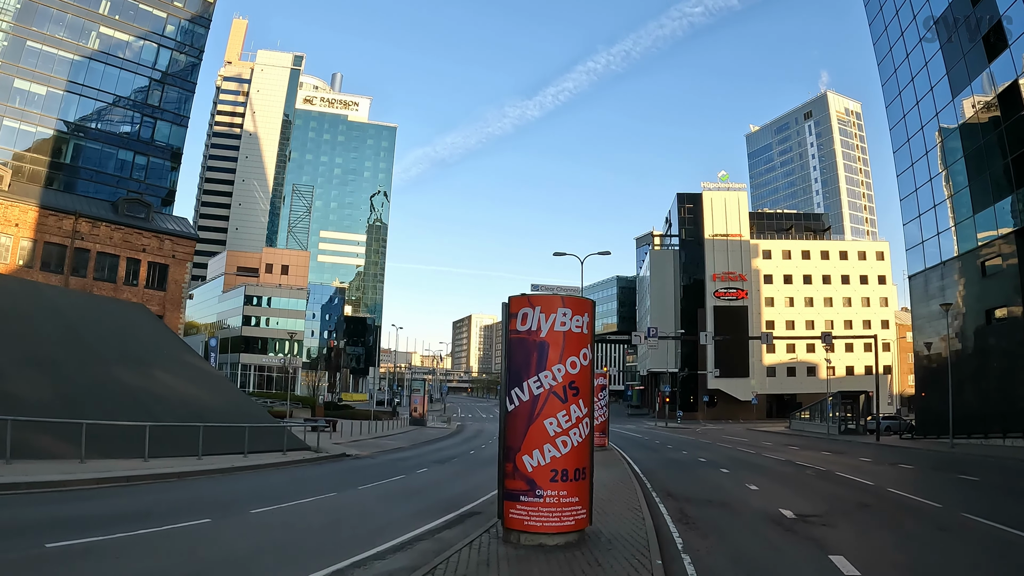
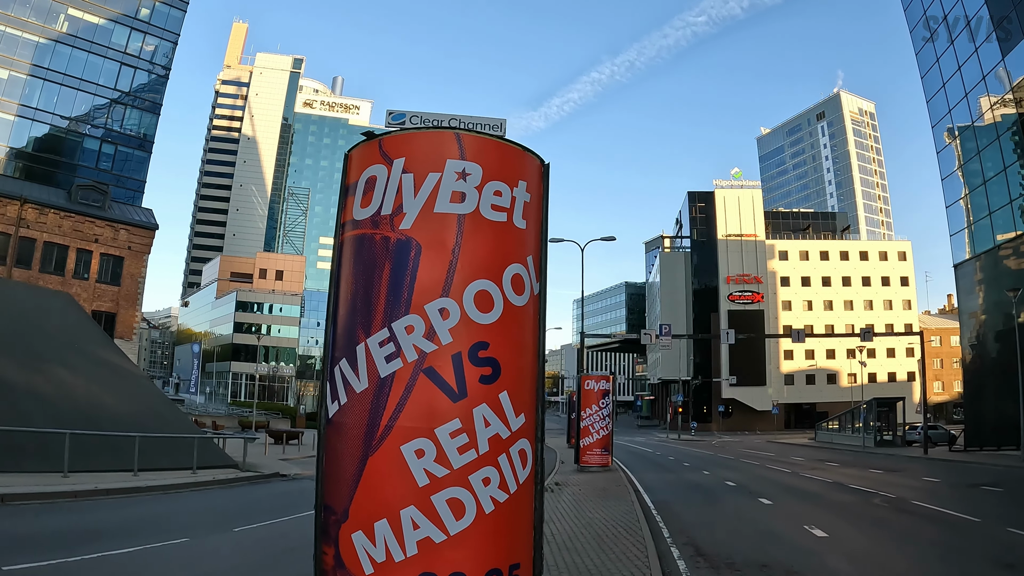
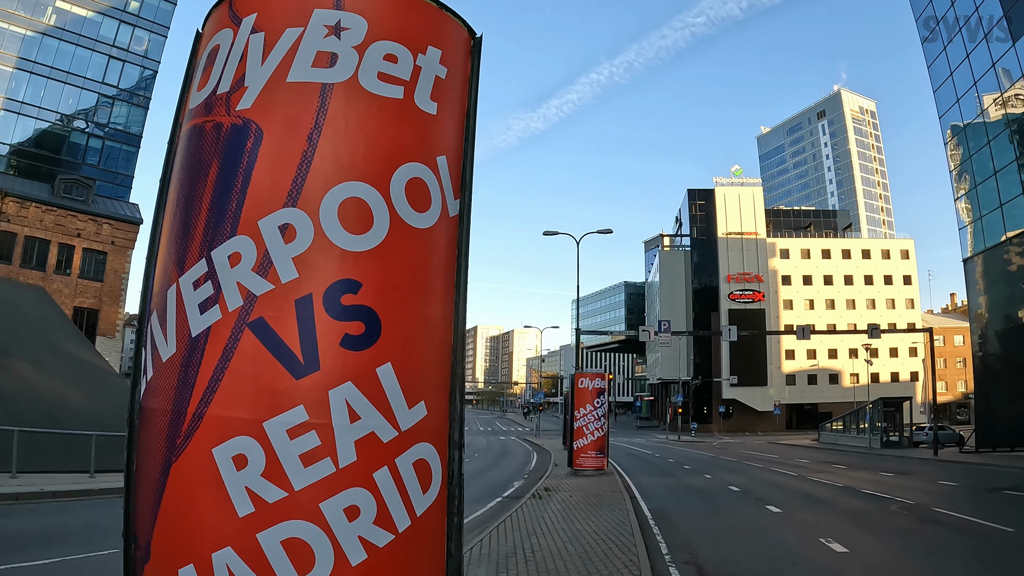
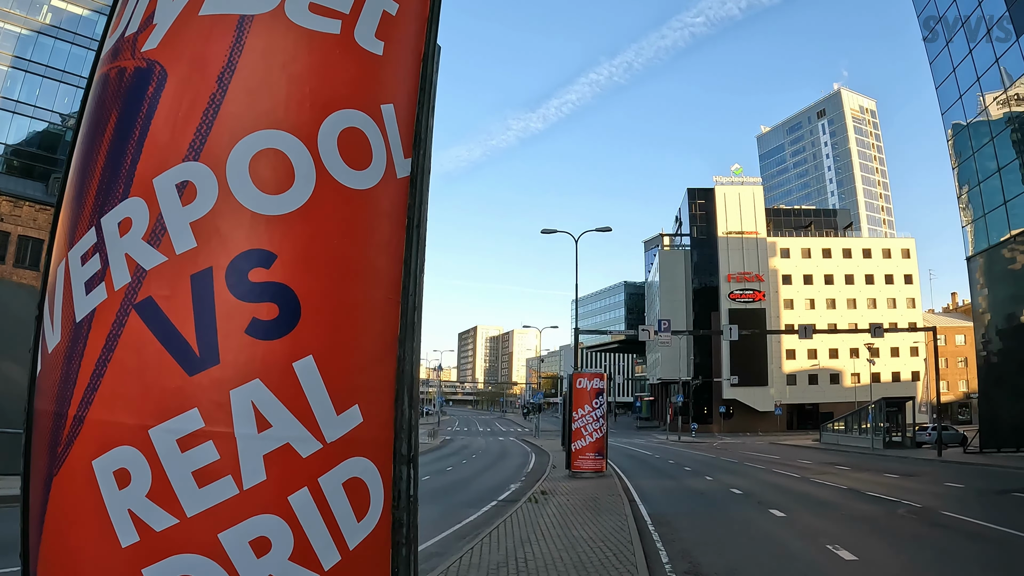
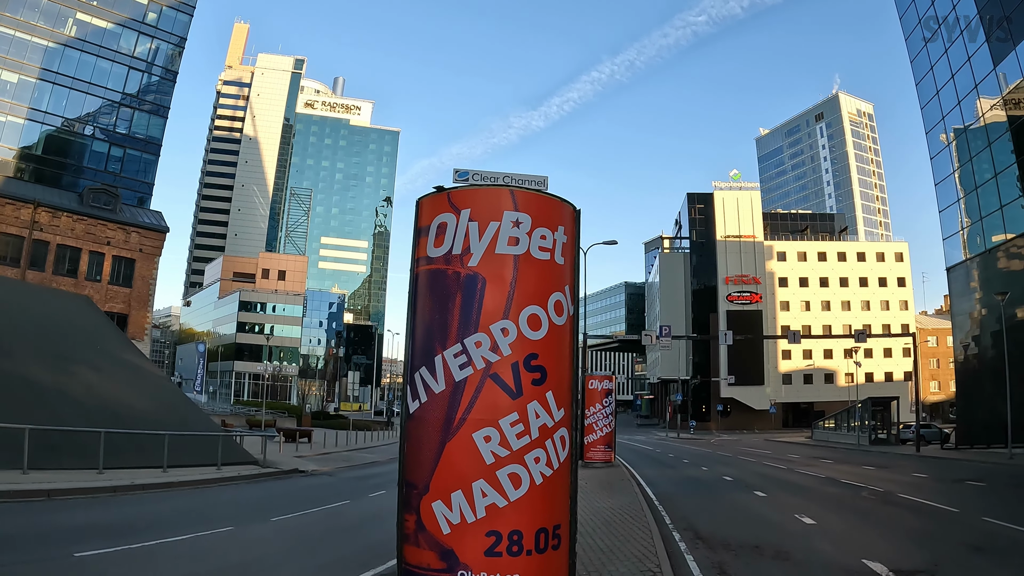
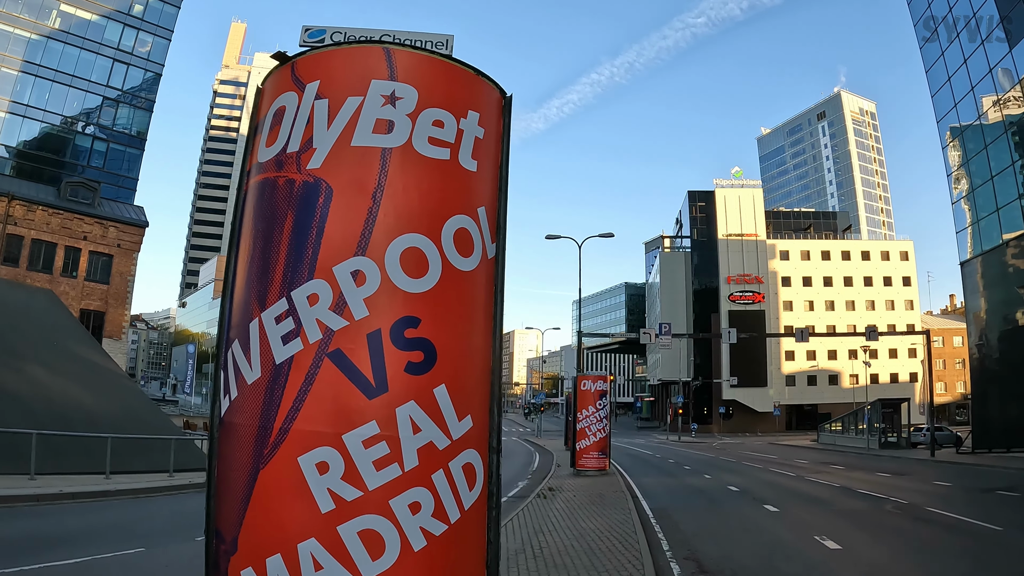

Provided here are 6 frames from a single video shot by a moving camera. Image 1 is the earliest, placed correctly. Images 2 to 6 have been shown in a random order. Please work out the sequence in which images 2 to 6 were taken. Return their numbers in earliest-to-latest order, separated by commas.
5, 2, 6, 3, 4
